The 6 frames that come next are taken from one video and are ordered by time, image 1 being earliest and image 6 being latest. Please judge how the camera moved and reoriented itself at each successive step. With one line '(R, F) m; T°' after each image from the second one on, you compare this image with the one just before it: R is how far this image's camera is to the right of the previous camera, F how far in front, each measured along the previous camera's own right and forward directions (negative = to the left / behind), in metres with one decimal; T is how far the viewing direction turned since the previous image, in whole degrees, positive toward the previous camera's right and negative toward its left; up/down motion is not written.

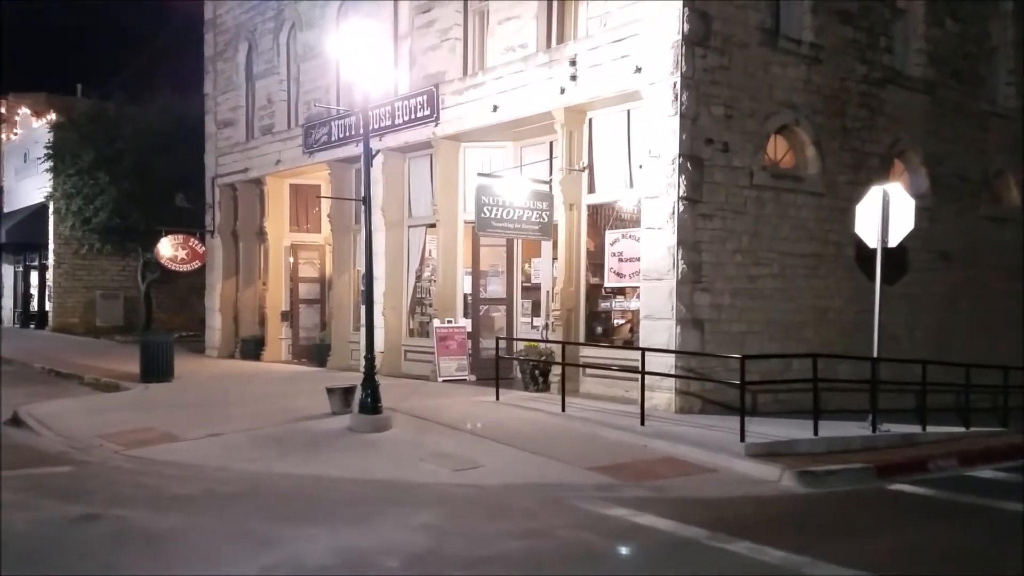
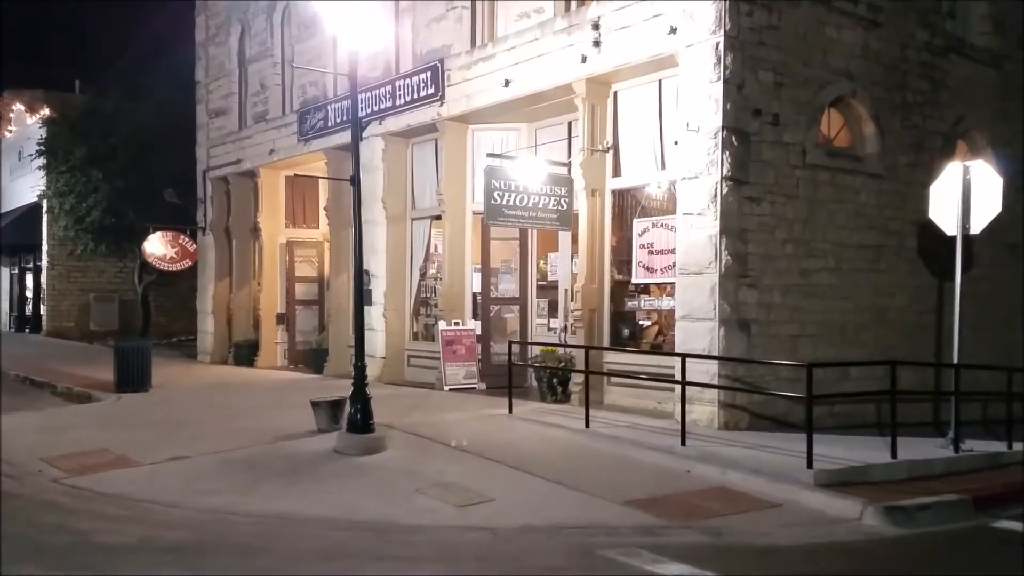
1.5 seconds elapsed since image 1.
(0.0, +1.7) m; -1°
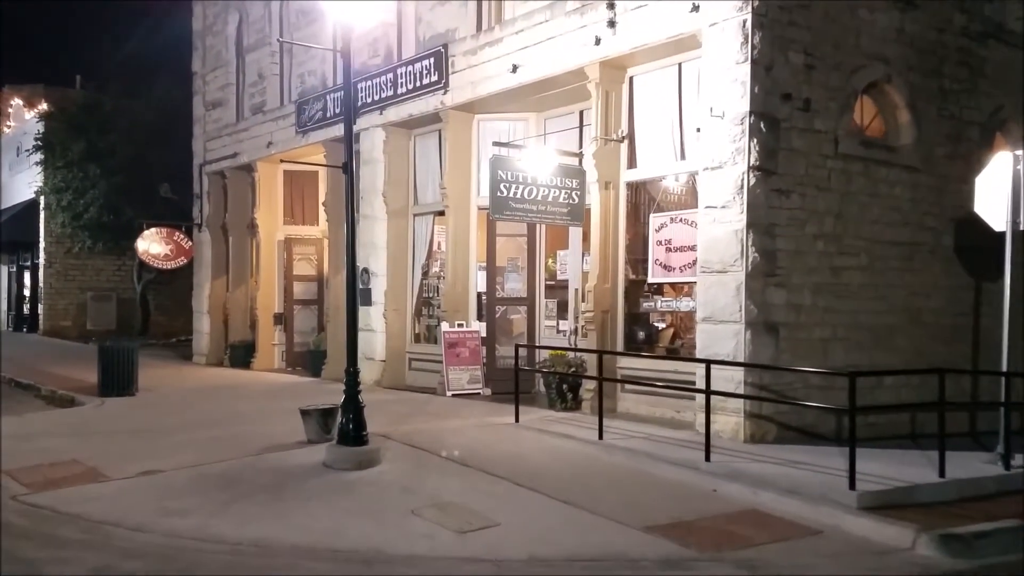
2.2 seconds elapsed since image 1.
(0.0, +0.8) m; 0°
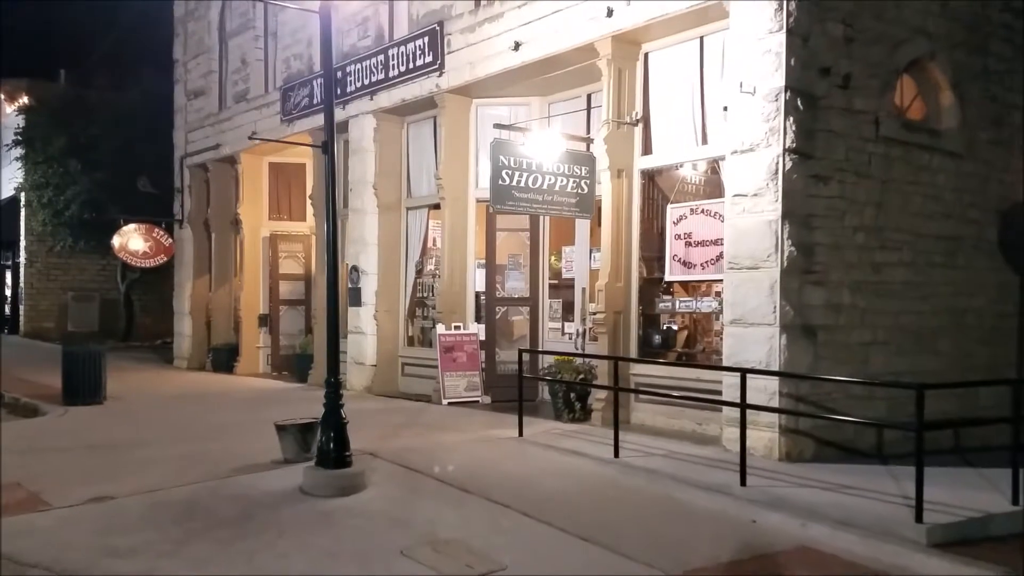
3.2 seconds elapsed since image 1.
(-0.1, +1.1) m; 0°
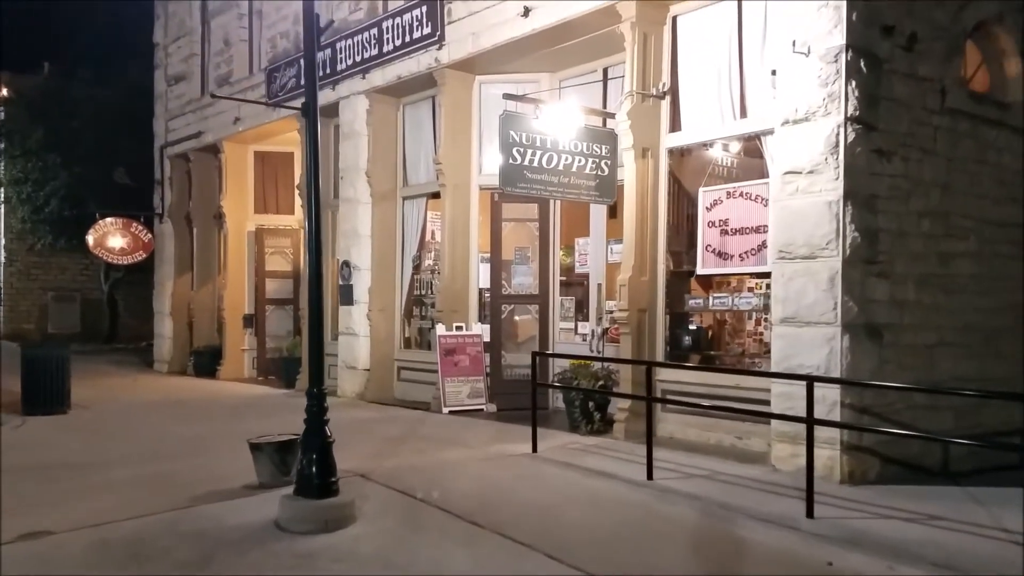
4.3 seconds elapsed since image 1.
(-0.2, +1.2) m; 0°
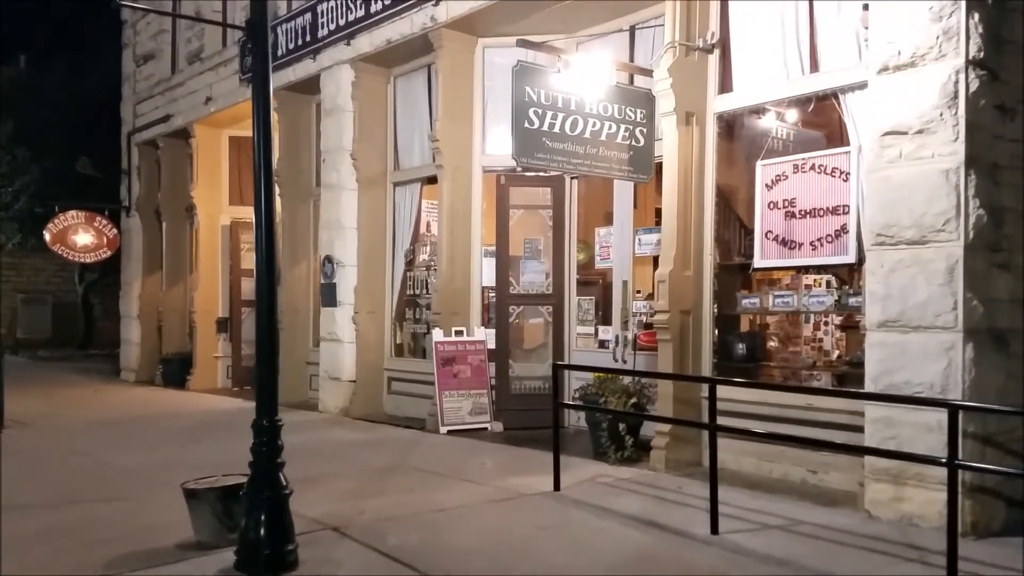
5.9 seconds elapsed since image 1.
(-0.2, +1.6) m; 0°
